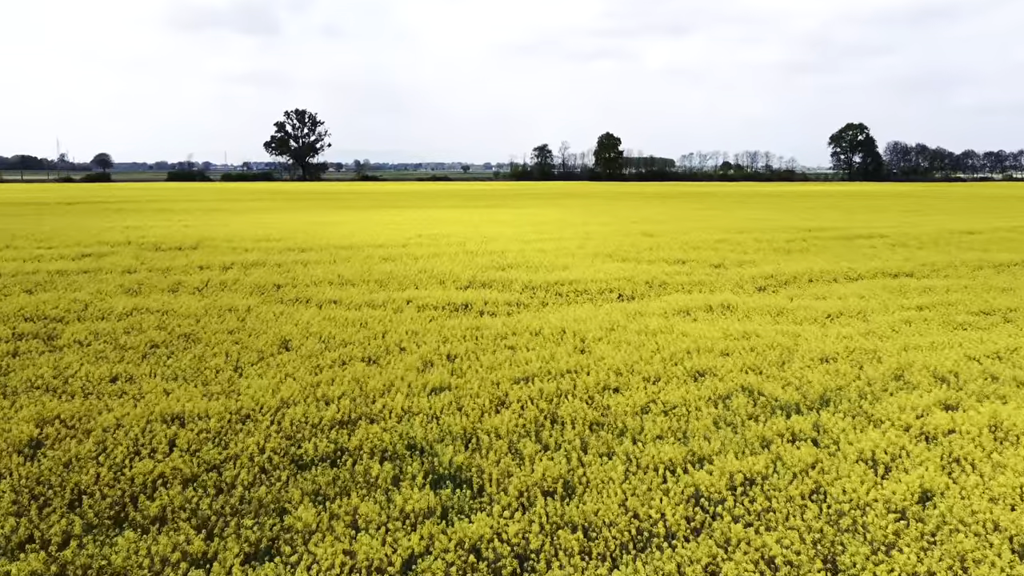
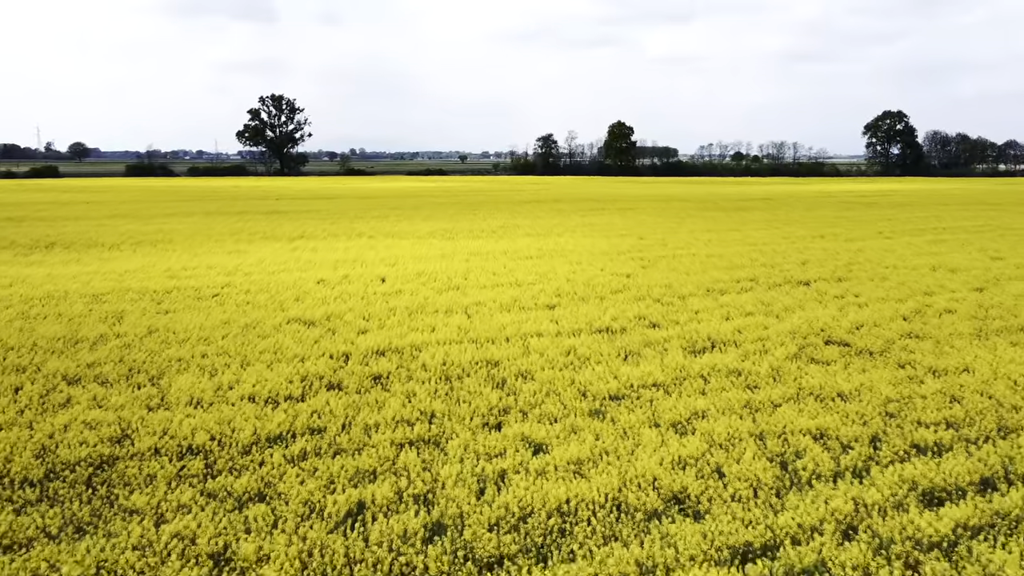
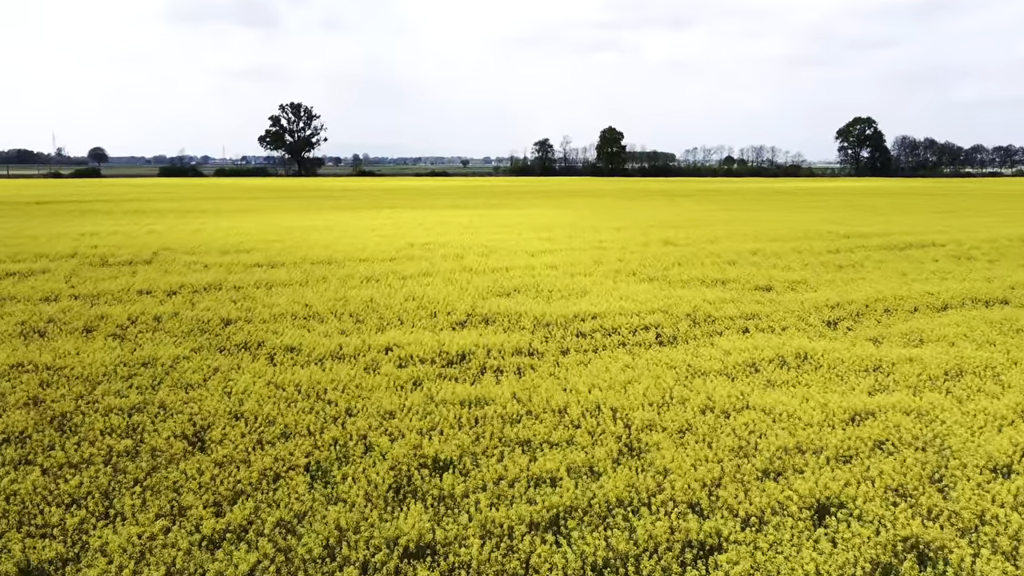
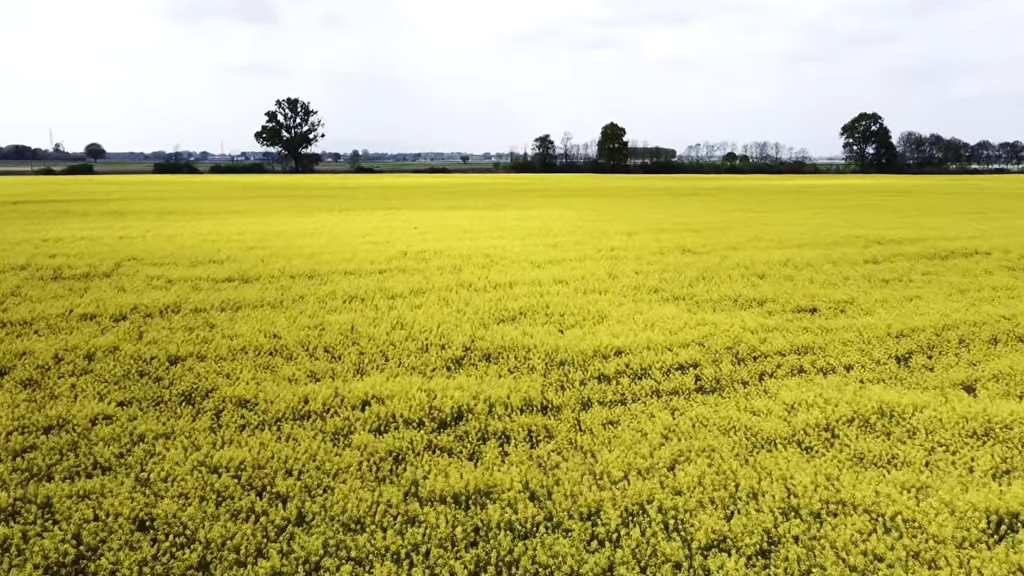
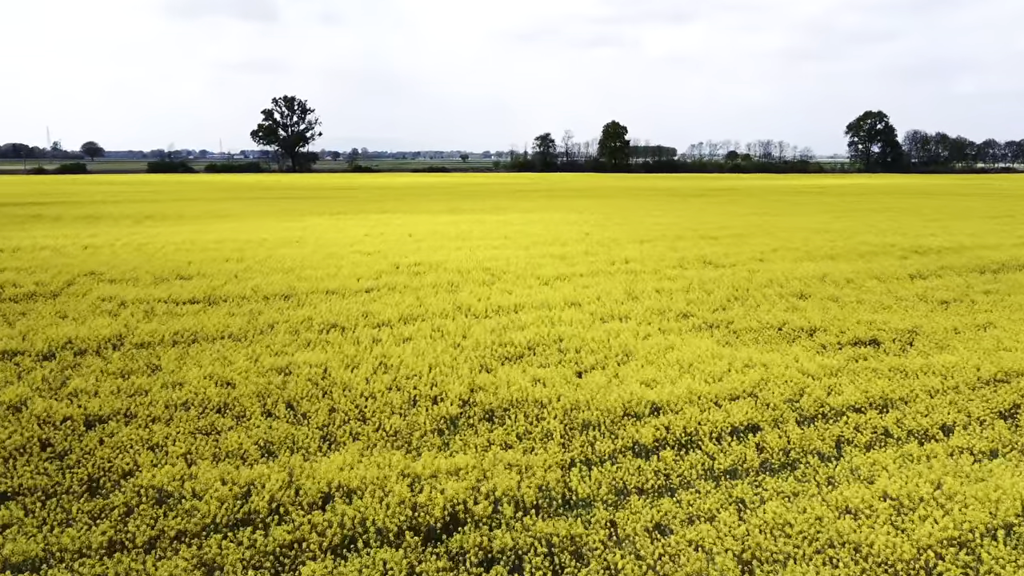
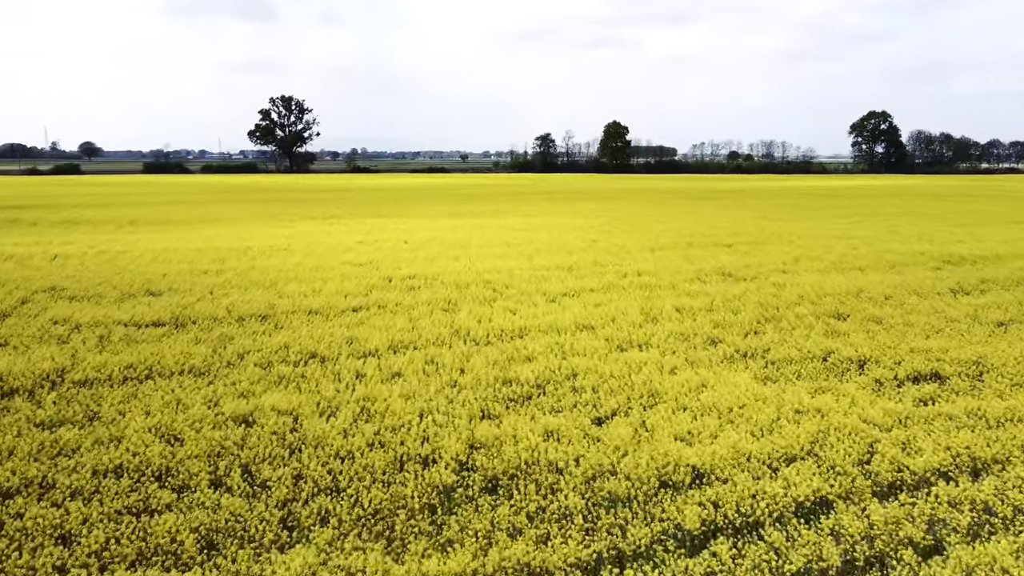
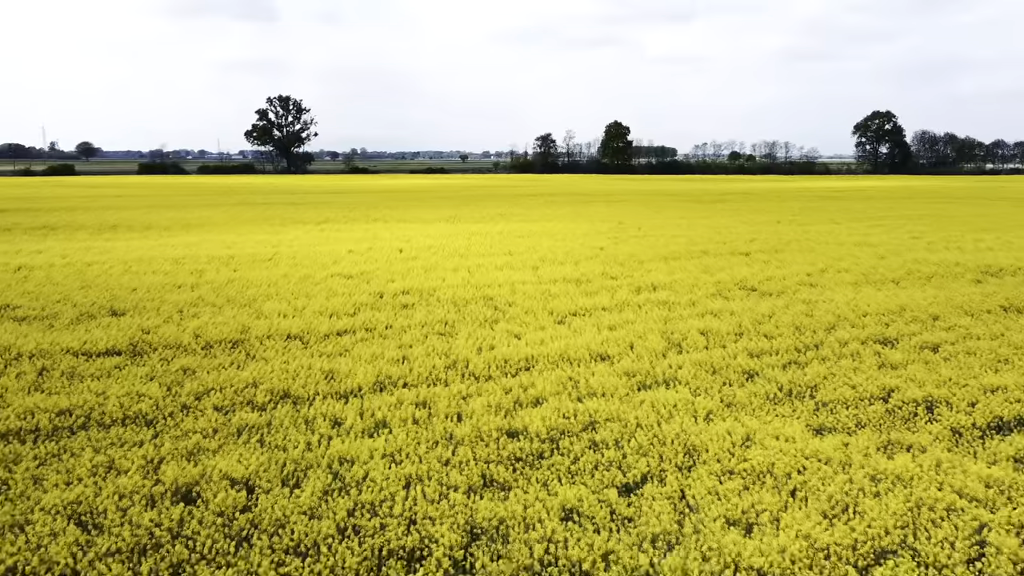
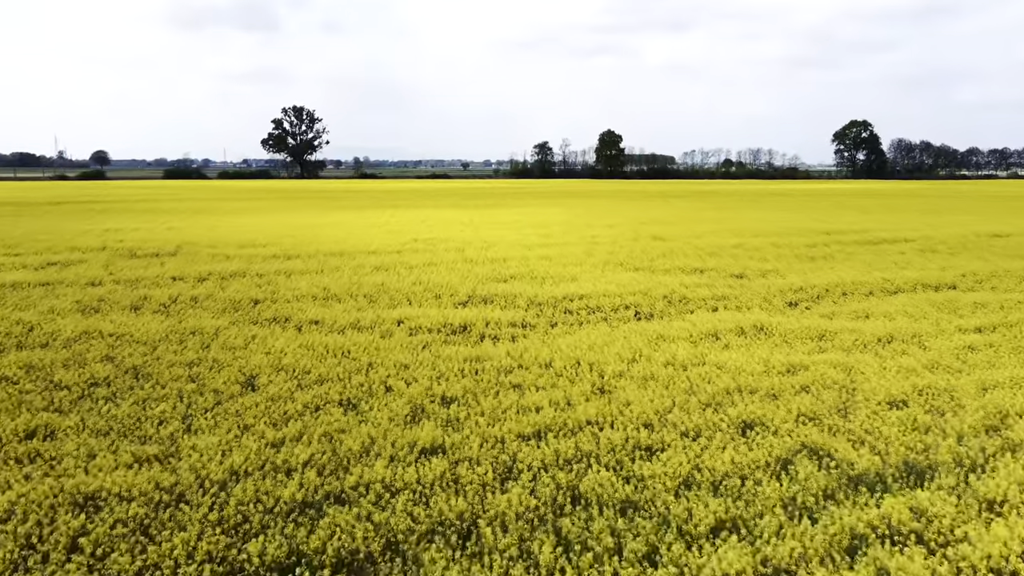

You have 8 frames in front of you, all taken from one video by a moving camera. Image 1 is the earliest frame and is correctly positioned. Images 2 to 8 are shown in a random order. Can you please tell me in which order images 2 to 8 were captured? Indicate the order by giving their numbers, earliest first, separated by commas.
8, 3, 4, 5, 6, 7, 2
